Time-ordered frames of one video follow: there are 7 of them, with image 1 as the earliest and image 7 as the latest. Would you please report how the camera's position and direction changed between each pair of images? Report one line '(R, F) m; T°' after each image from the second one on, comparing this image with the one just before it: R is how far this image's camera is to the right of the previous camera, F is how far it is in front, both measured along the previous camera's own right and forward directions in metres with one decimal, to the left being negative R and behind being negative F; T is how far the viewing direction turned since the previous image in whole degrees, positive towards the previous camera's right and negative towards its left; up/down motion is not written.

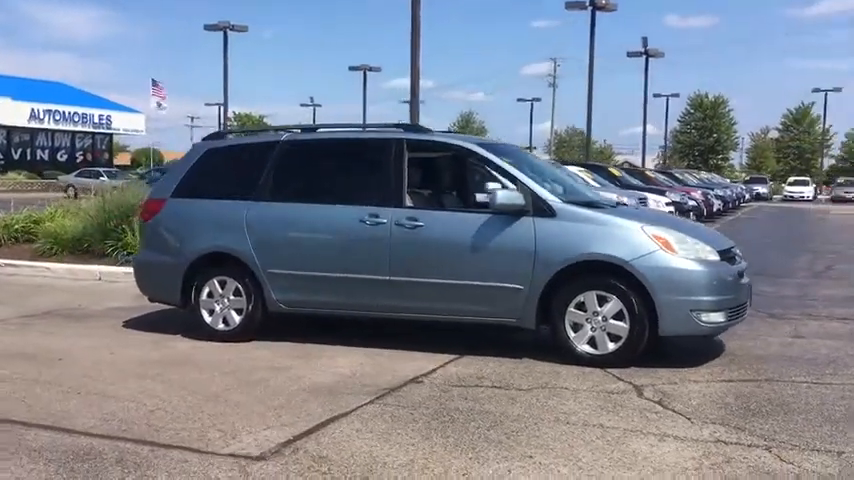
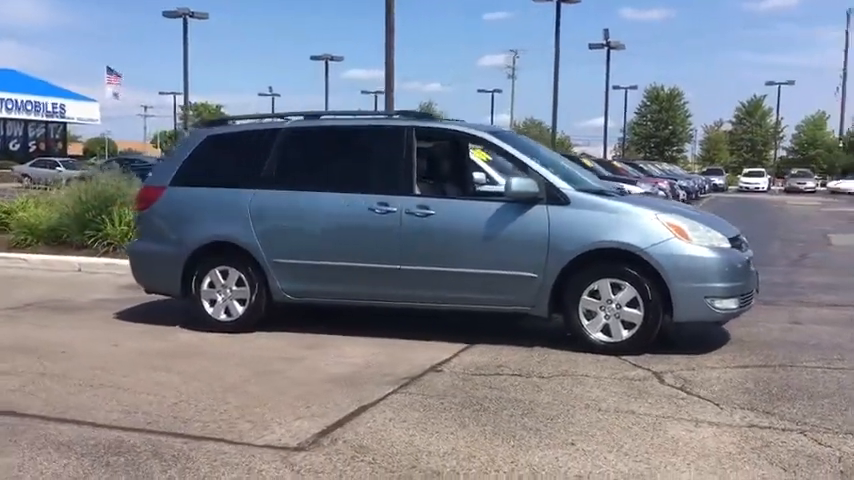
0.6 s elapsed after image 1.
(-0.5, +0.1) m; +3°
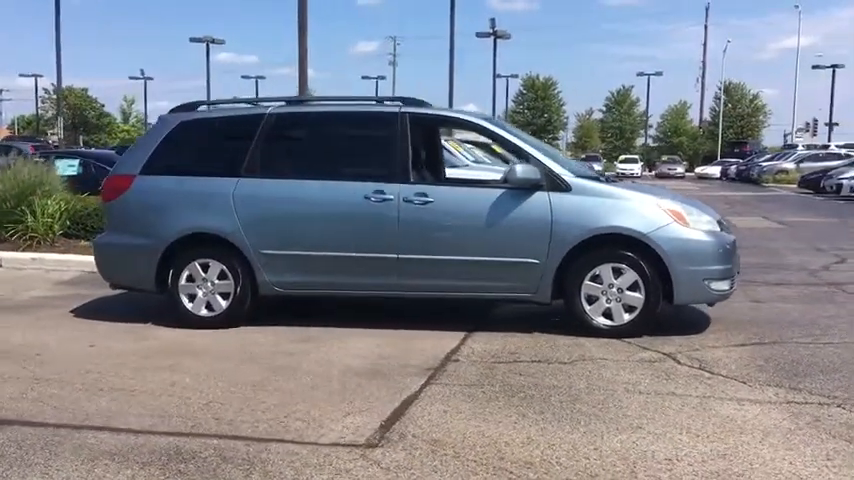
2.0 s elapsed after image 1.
(-1.1, +0.2) m; +8°
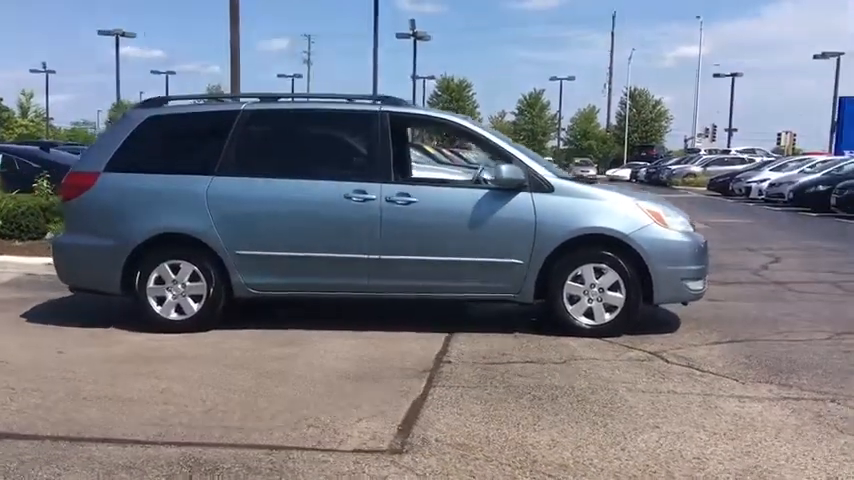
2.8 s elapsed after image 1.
(-0.6, +0.1) m; +6°
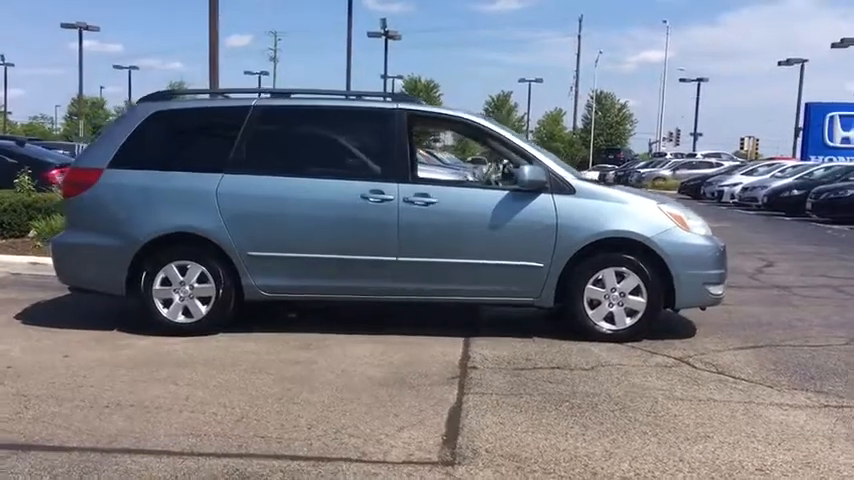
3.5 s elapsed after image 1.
(-0.5, +0.2) m; +2°
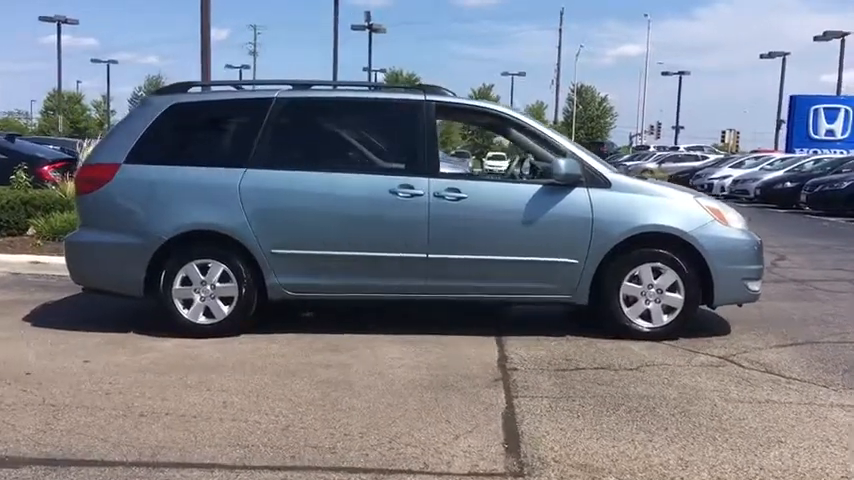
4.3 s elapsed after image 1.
(-0.4, +0.3) m; +1°
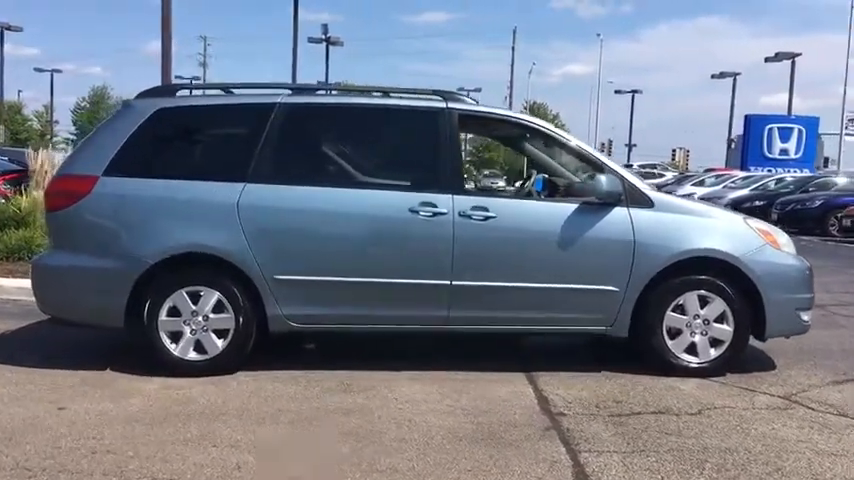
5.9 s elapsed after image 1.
(-0.6, +0.8) m; +3°
